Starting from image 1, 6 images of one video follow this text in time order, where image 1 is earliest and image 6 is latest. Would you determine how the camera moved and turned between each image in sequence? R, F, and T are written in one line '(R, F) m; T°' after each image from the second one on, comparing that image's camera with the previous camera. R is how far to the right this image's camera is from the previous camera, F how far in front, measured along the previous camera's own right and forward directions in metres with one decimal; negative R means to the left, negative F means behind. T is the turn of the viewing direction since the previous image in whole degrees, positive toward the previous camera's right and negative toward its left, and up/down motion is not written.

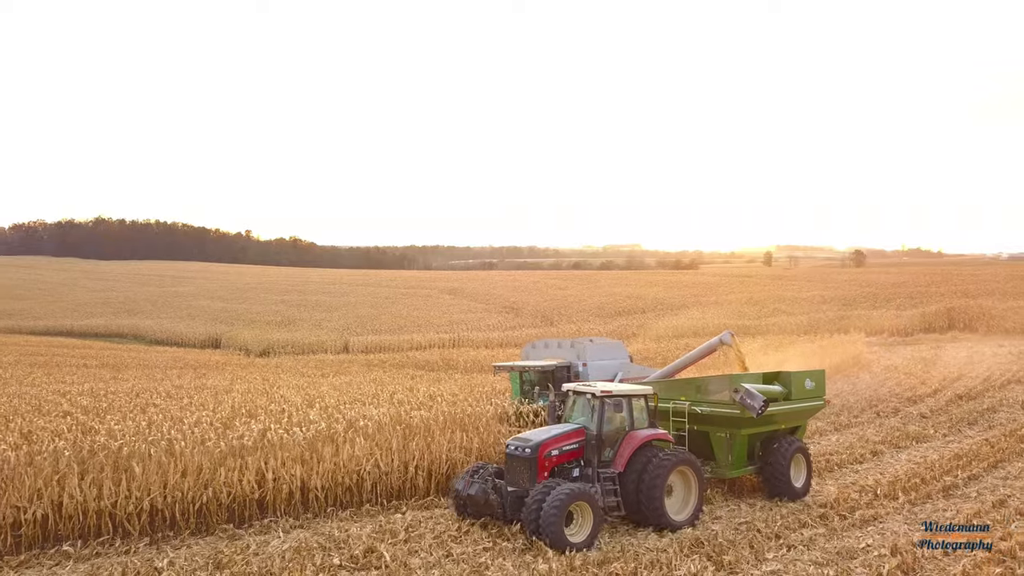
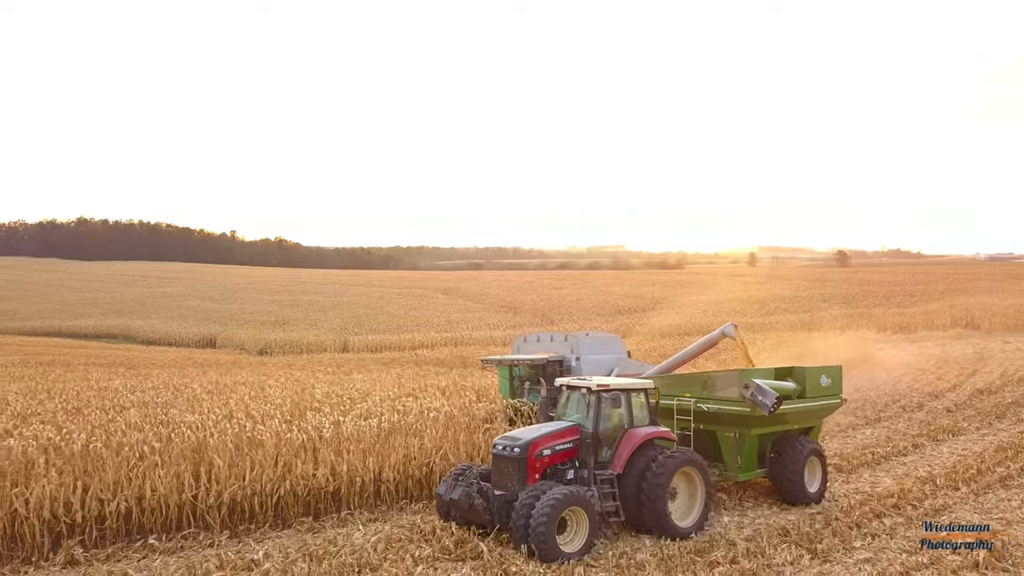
(+0.1, +0.7) m; 0°
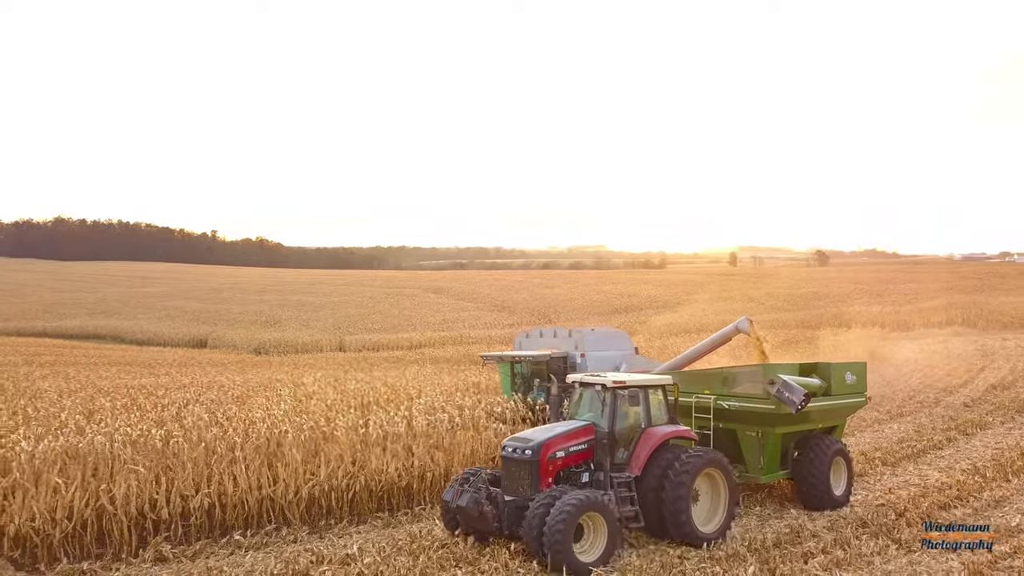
(-0.2, +0.5) m; 0°
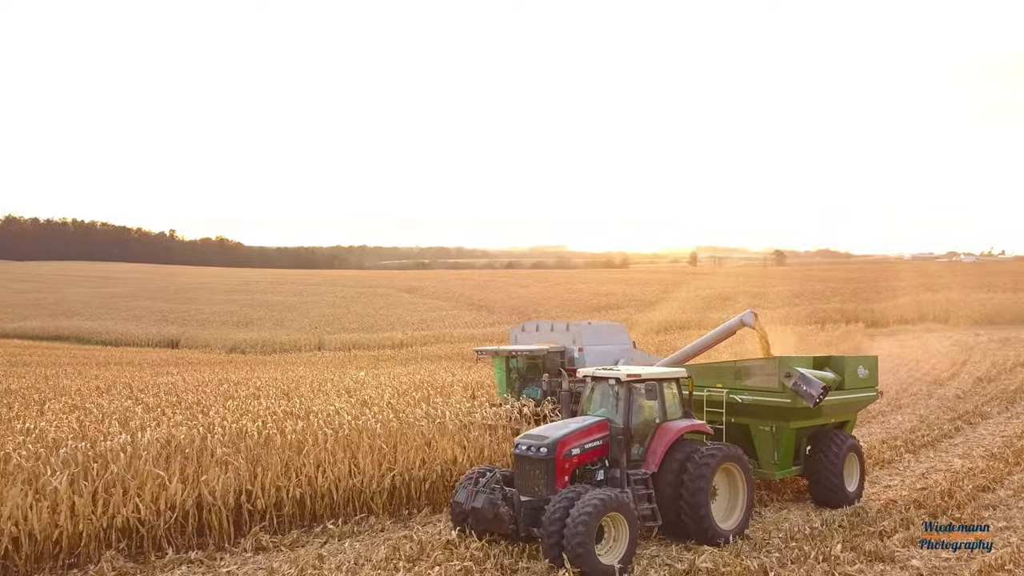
(-0.4, +0.3) m; +2°
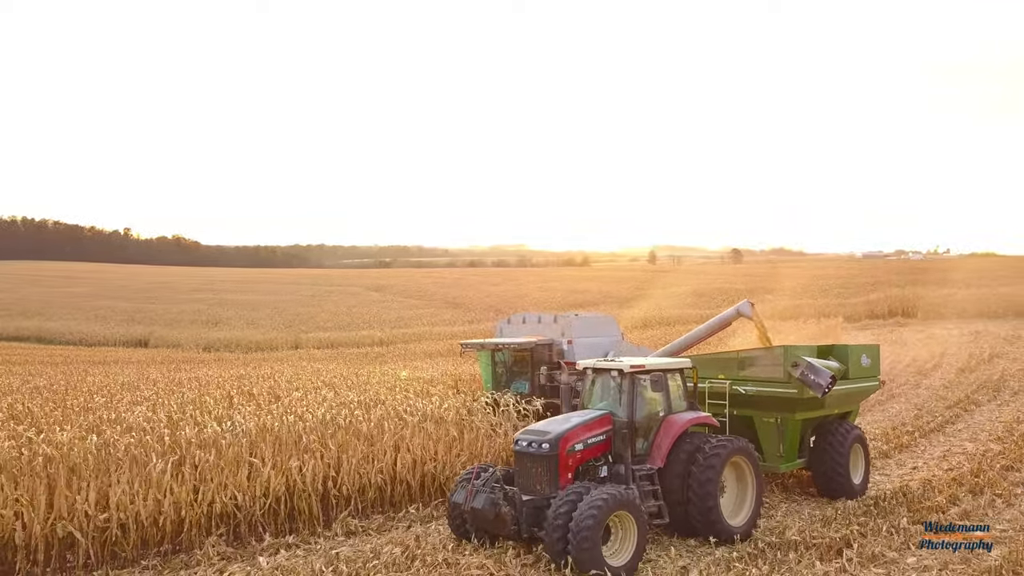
(-0.2, +0.4) m; +2°
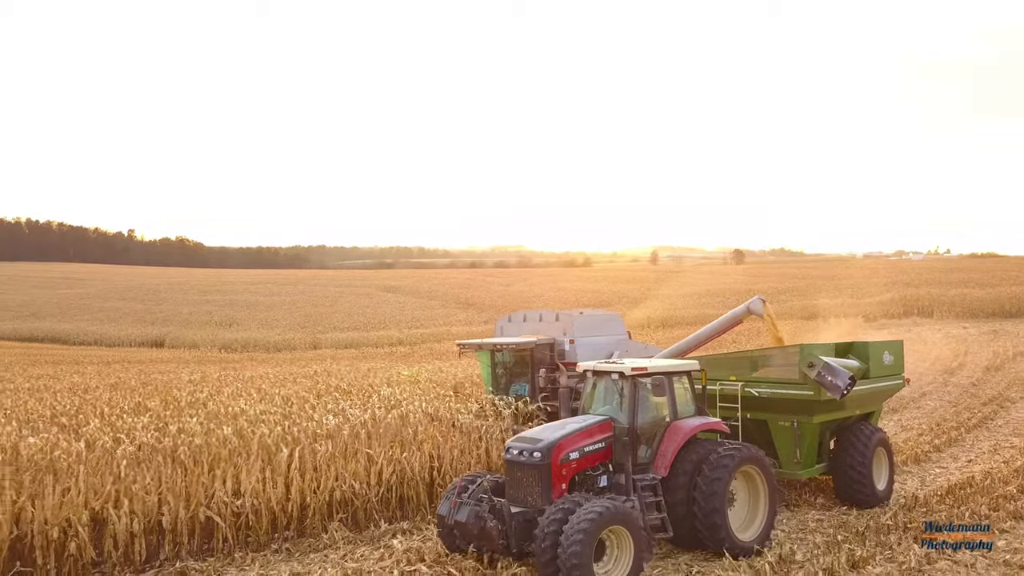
(+0.2, +0.5) m; -1°
